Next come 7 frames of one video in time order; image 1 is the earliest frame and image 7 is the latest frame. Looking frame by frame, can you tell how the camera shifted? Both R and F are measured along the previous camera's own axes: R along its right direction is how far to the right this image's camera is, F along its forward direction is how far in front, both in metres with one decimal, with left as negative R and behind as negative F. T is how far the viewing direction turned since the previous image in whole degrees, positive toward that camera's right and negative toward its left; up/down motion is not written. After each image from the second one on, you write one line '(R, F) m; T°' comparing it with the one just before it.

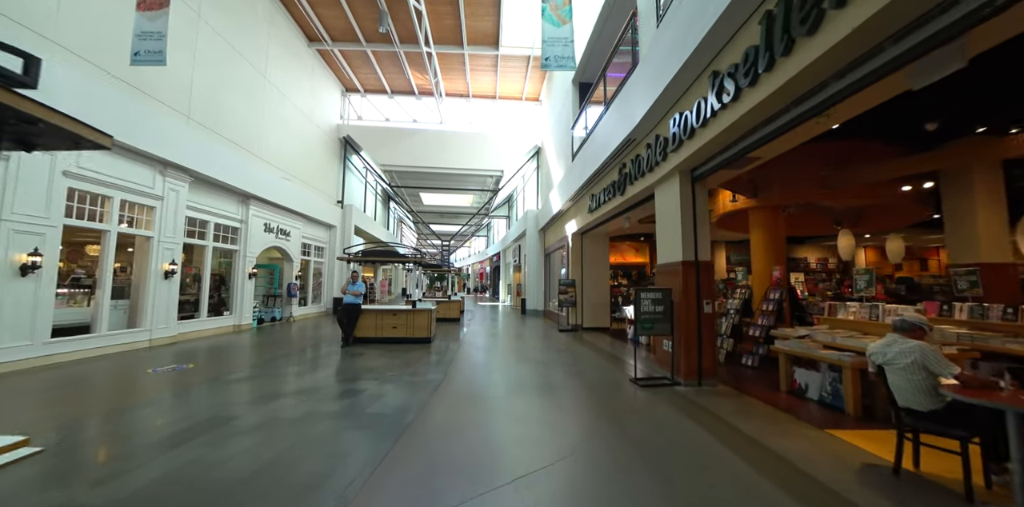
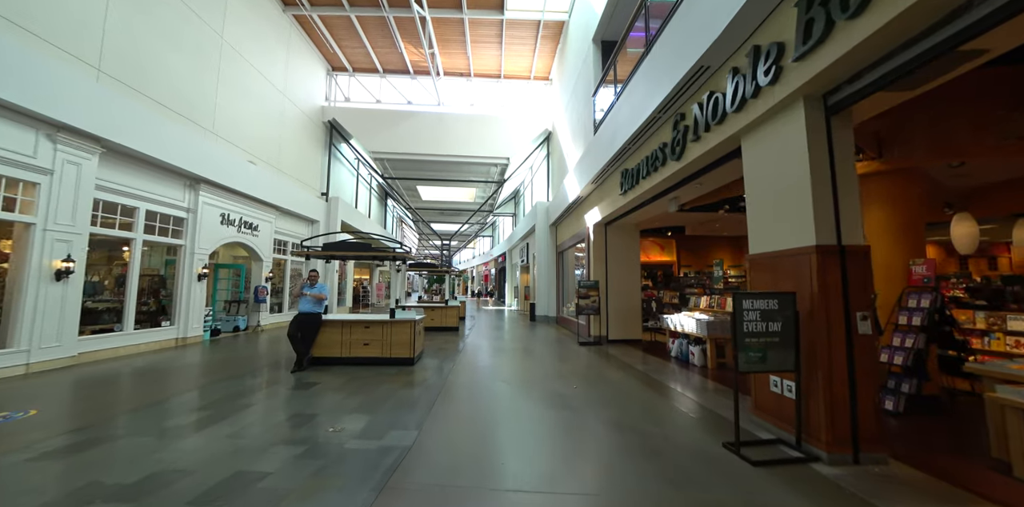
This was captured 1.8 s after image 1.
(-0.1, +1.9) m; -1°
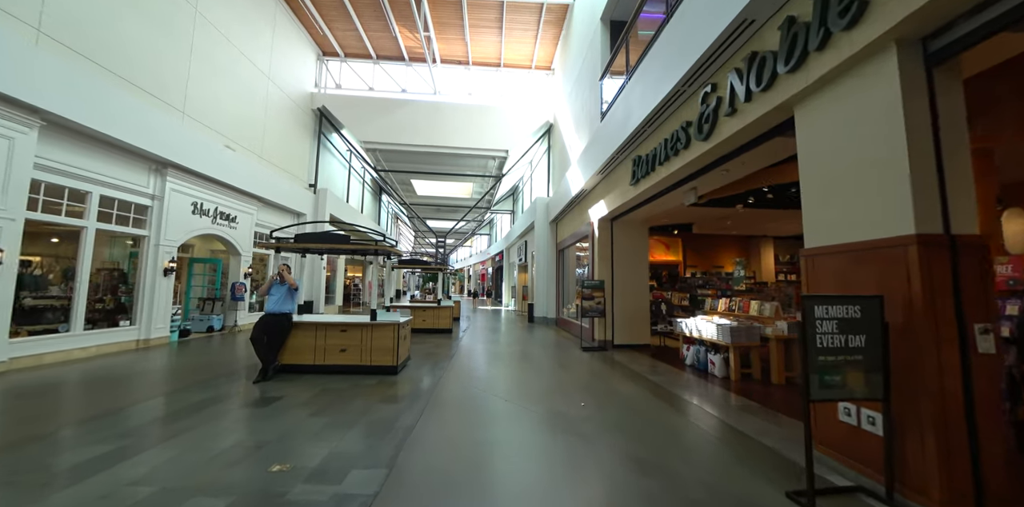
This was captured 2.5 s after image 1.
(0.0, +0.7) m; 0°
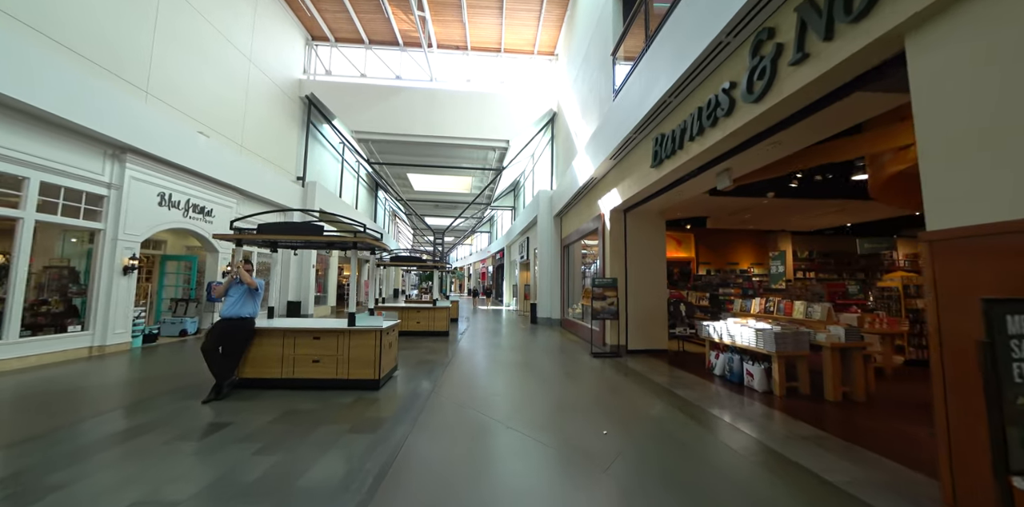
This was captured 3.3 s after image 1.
(0.0, +0.8) m; 0°
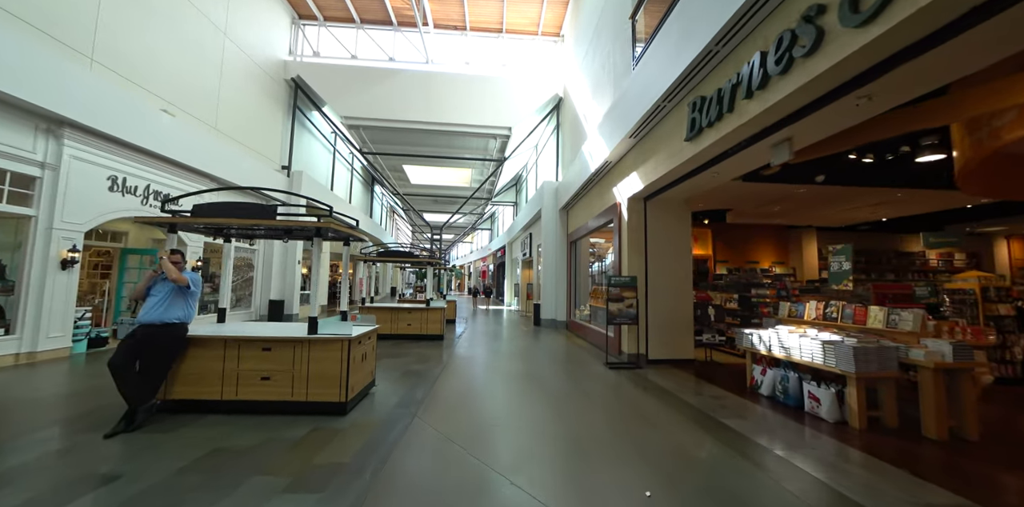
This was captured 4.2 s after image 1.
(0.0, +0.9) m; 0°
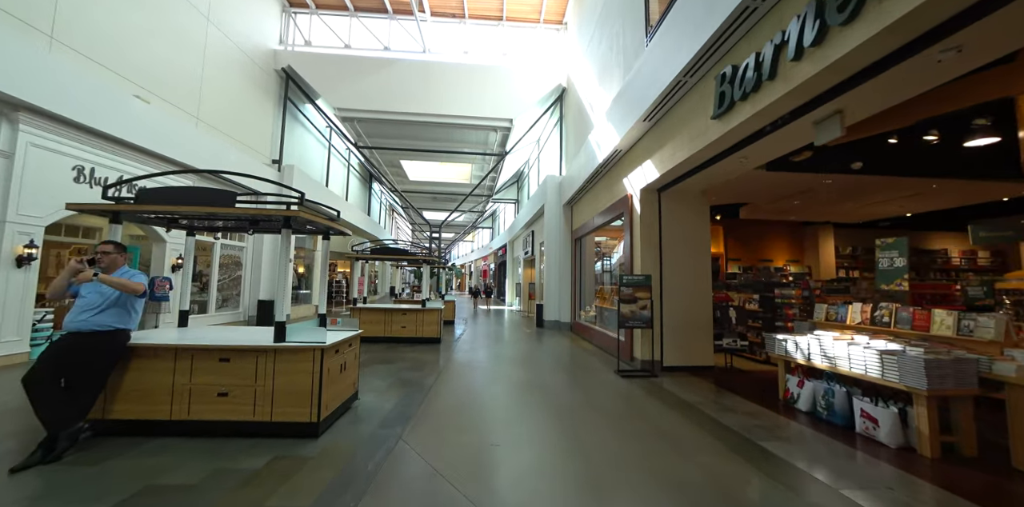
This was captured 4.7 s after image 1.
(0.0, +0.5) m; 0°
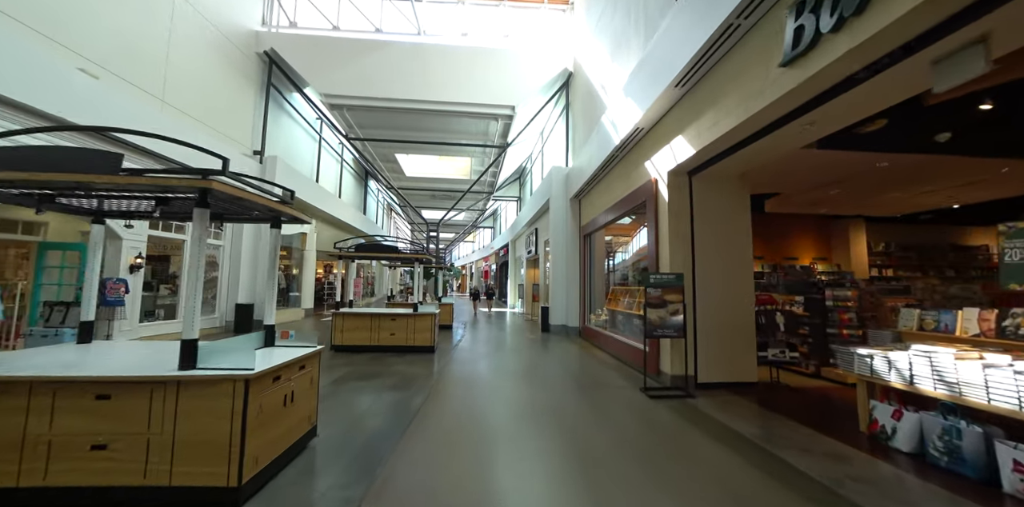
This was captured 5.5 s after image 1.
(0.0, +0.9) m; 0°
